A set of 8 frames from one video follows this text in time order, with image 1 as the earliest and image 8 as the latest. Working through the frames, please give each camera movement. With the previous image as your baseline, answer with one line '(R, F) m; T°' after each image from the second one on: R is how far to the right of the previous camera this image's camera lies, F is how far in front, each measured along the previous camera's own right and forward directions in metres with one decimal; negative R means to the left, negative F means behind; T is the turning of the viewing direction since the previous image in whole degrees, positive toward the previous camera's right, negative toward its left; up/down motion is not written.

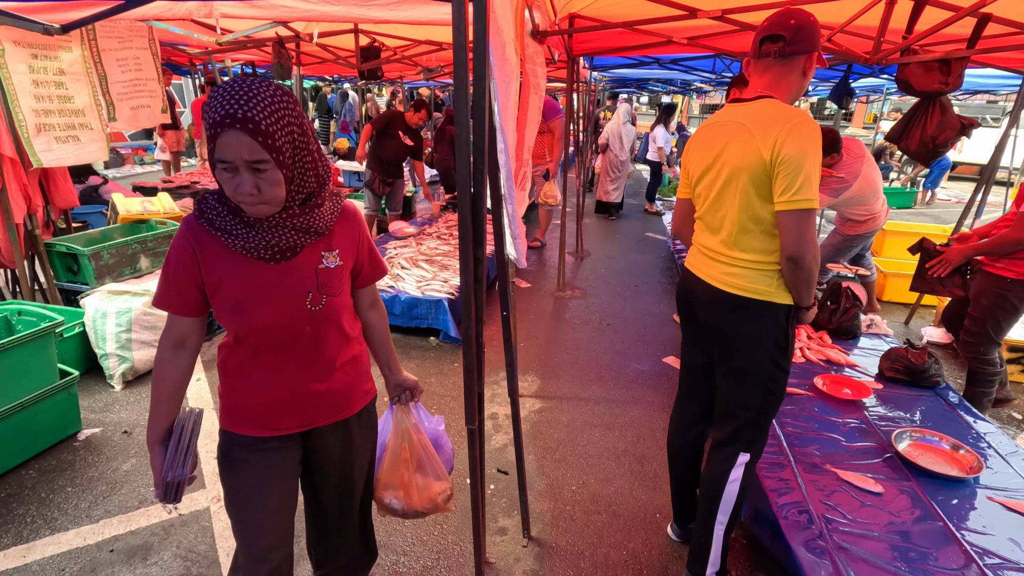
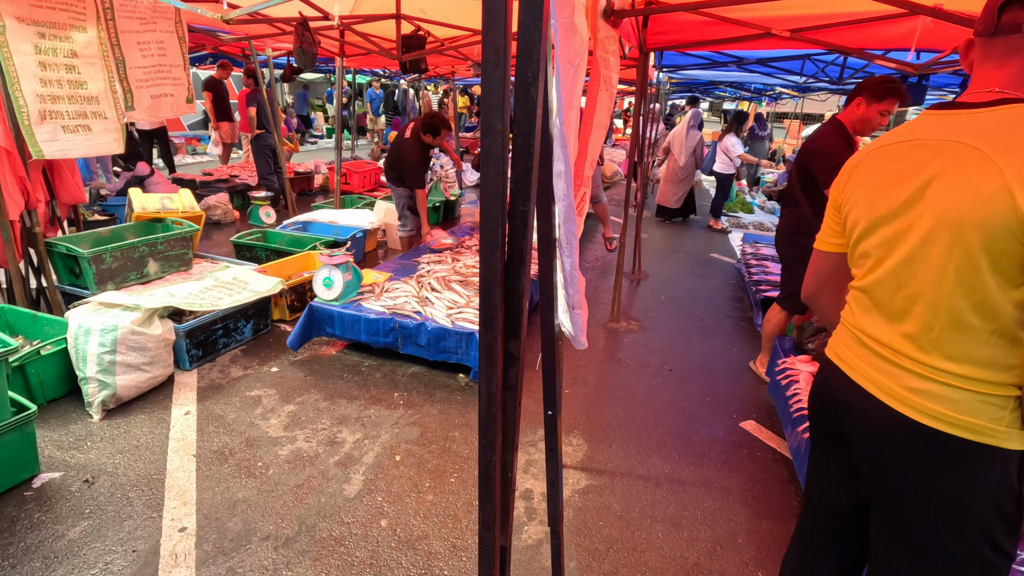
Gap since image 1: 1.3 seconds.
(0.0, +0.7) m; -5°
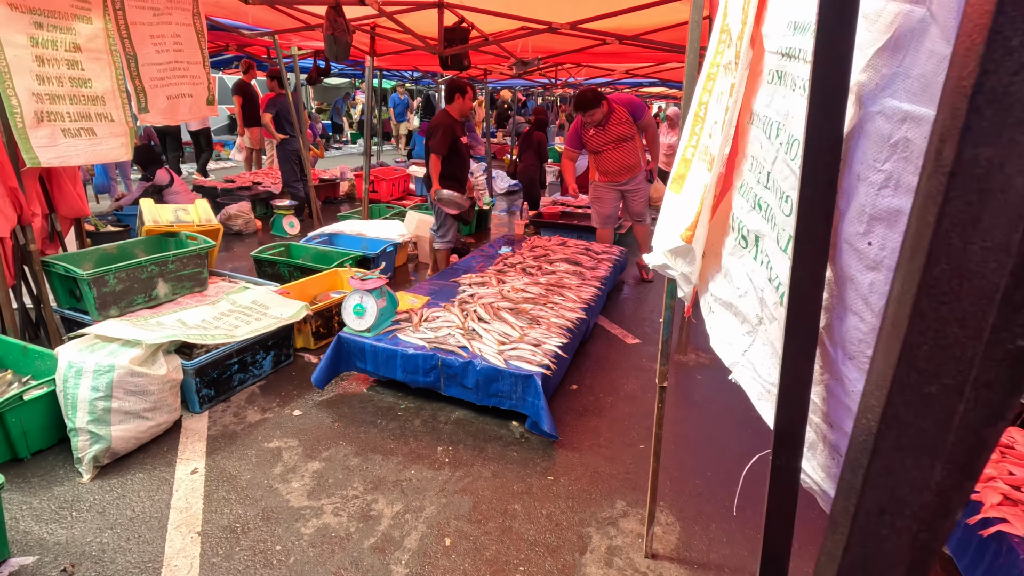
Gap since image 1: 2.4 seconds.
(-0.3, +0.6) m; -2°
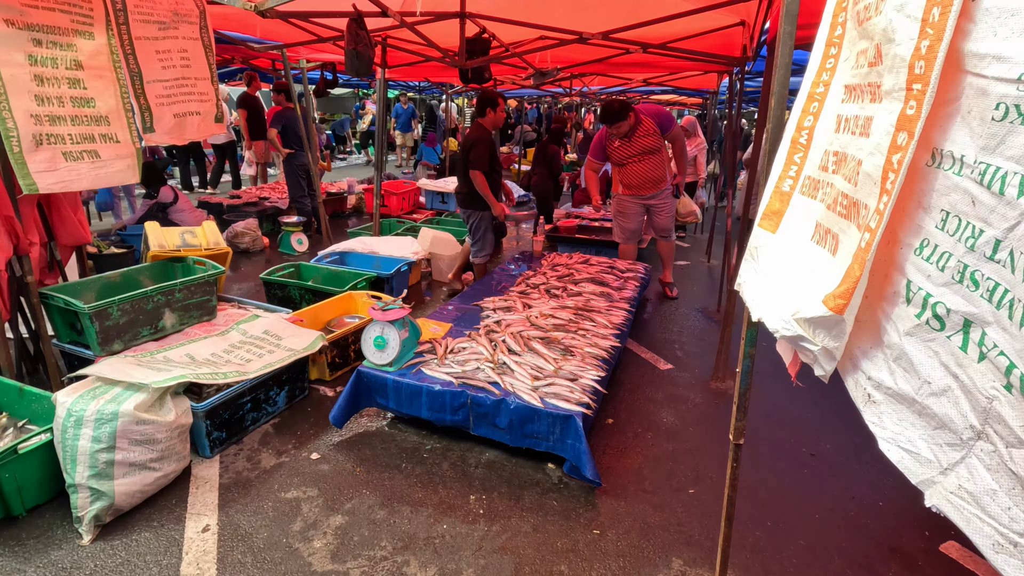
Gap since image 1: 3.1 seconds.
(-0.2, +0.3) m; 0°
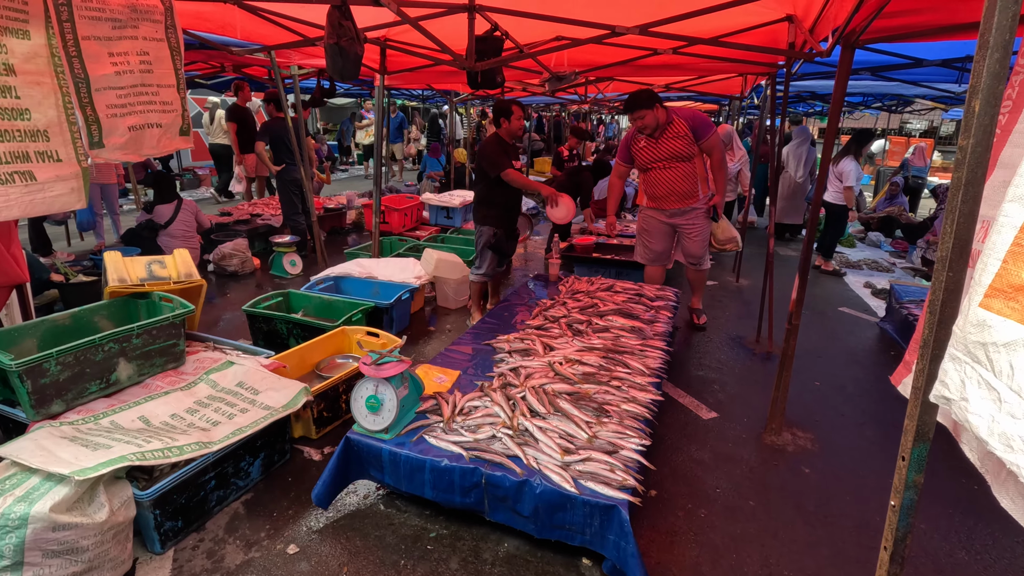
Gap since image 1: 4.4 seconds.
(-0.1, +0.6) m; 0°
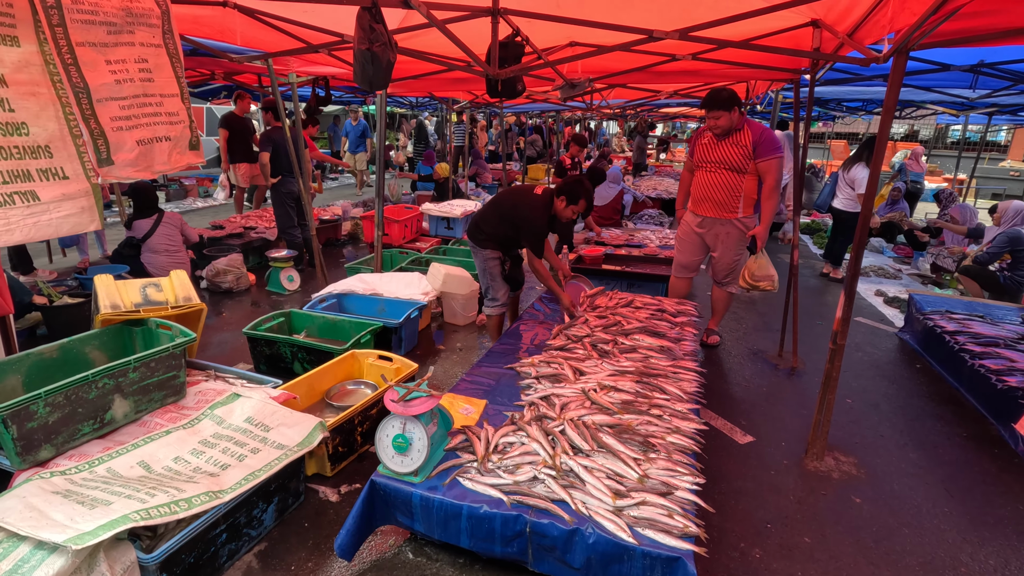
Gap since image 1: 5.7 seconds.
(-0.2, +0.2) m; +1°
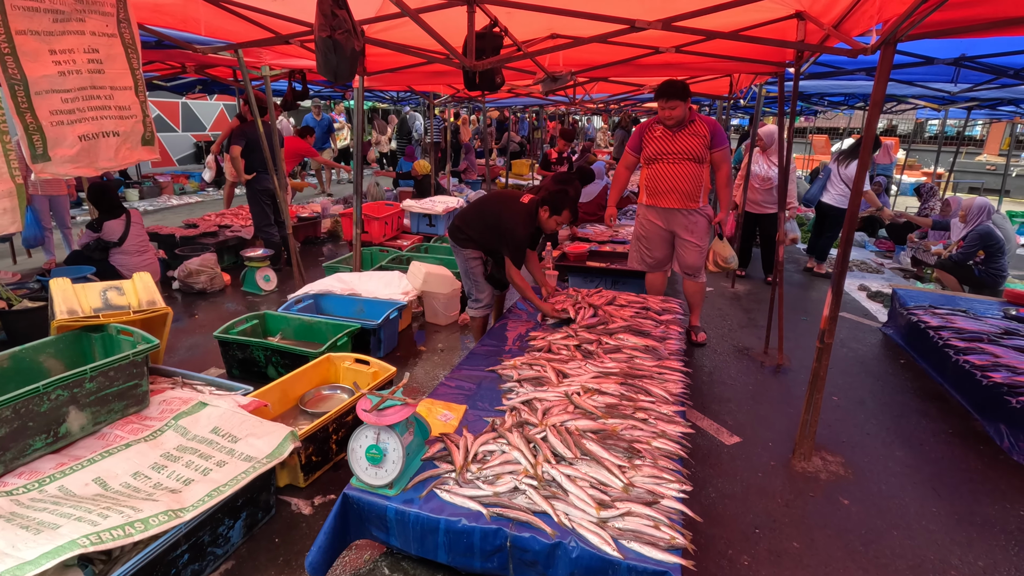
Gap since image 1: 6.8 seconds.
(0.0, +0.1) m; +1°
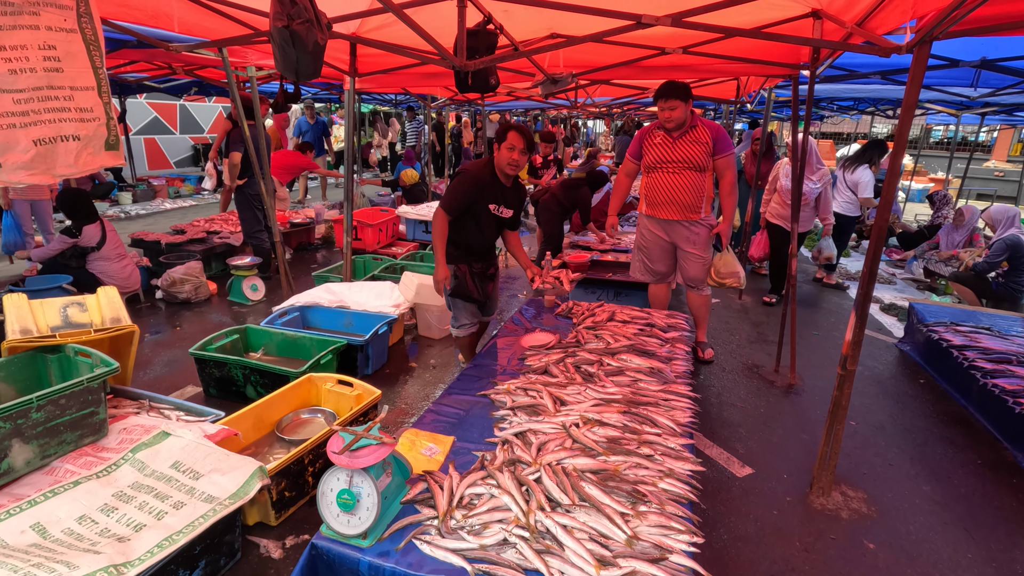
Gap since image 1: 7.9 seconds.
(0.0, +0.3) m; 0°
